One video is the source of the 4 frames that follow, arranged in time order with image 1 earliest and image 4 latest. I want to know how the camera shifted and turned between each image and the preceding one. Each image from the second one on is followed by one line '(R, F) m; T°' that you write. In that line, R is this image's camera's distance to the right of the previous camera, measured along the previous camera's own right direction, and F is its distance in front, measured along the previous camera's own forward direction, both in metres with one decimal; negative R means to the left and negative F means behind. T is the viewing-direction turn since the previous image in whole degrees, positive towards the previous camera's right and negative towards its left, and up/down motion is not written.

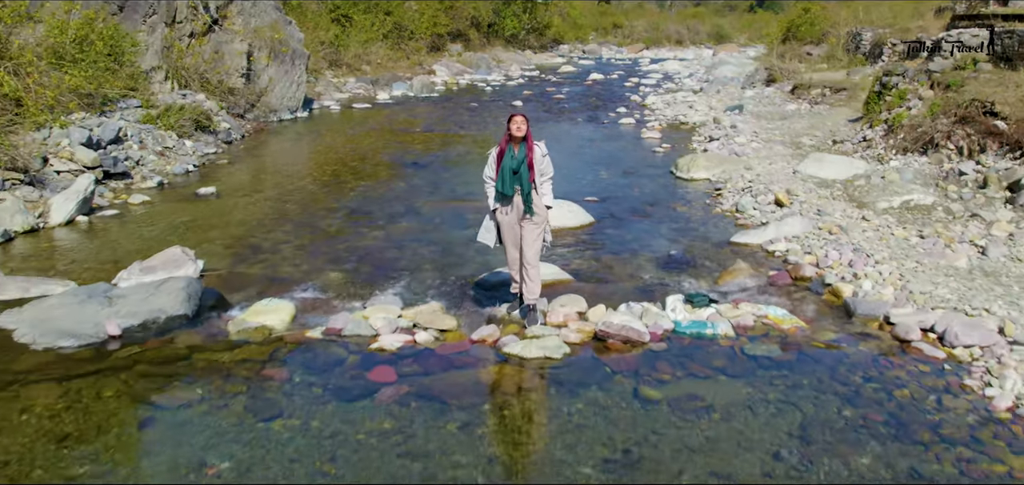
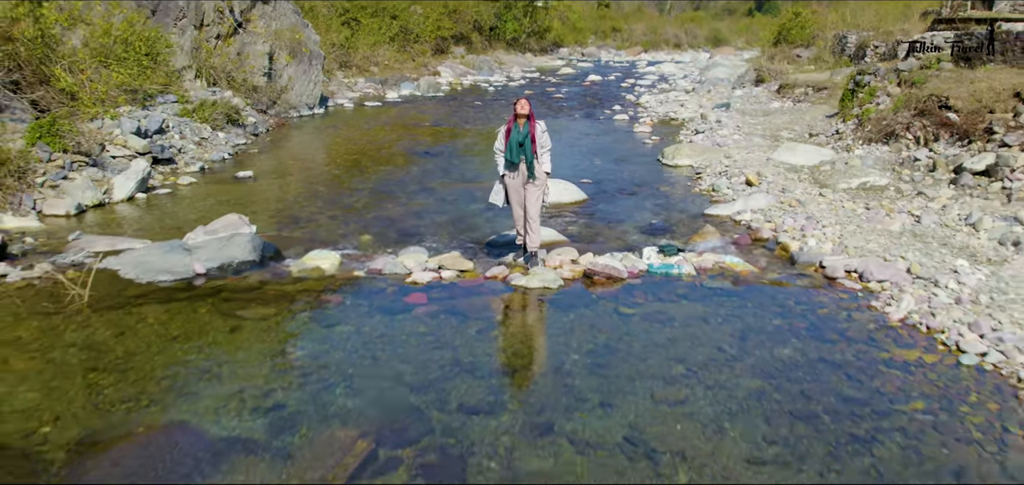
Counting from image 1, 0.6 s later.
(0.0, -1.3) m; 0°
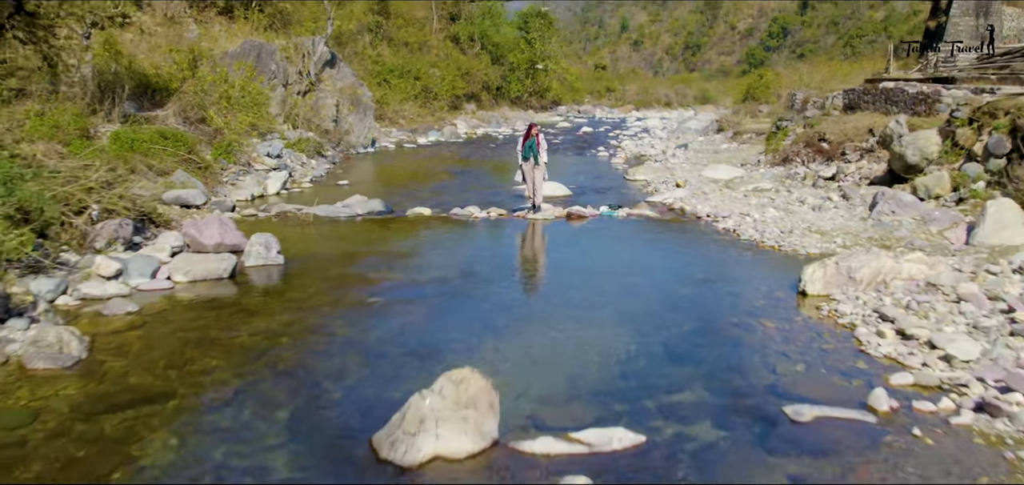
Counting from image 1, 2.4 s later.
(-0.2, -5.5) m; 0°
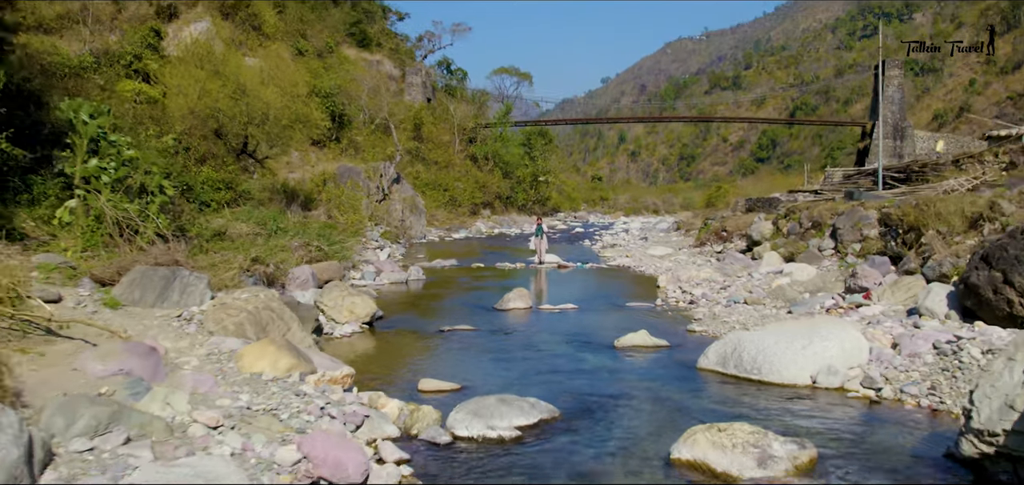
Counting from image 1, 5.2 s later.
(-0.3, -10.3) m; 0°
